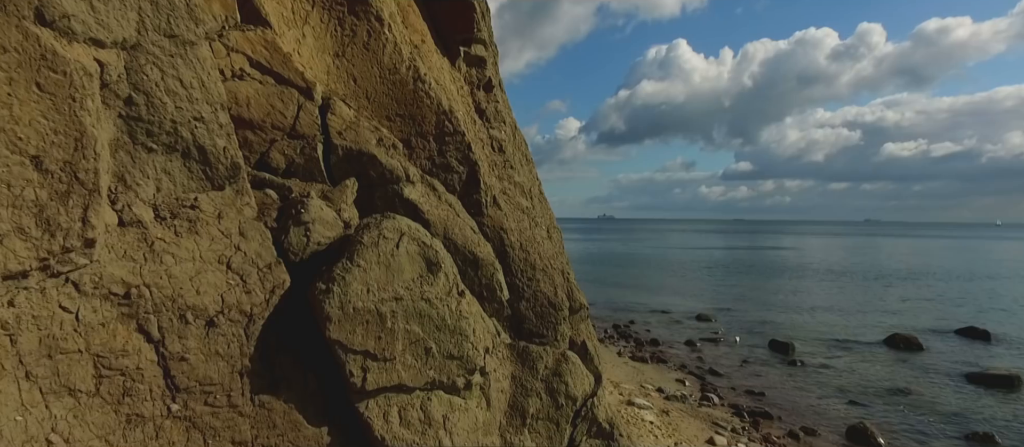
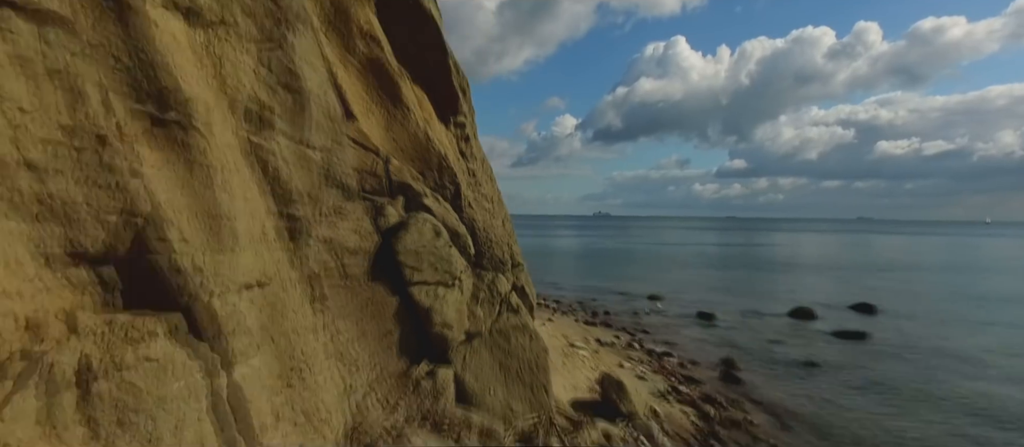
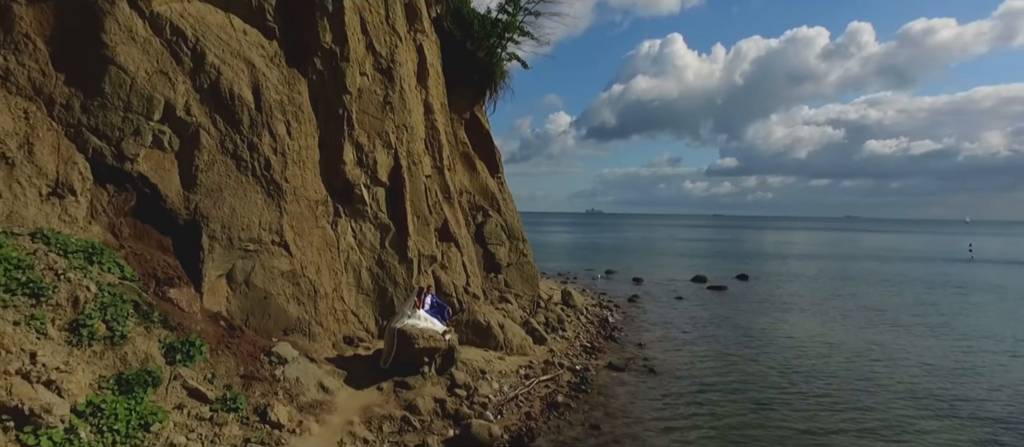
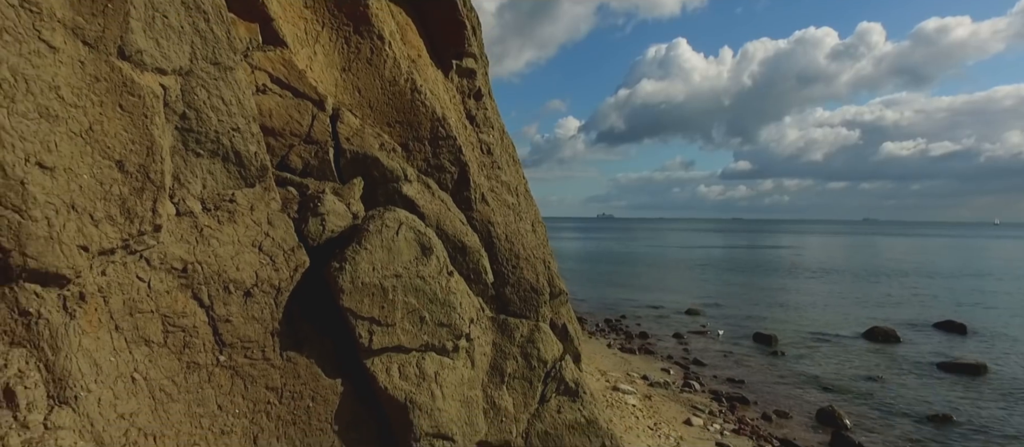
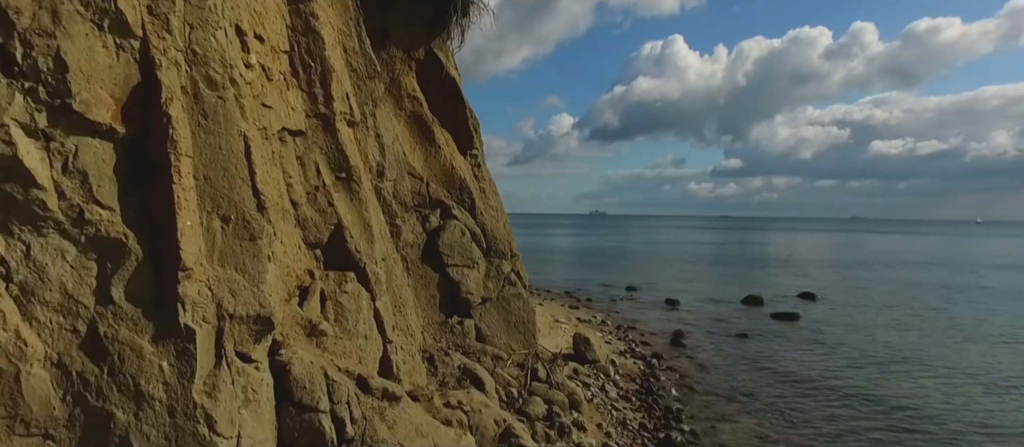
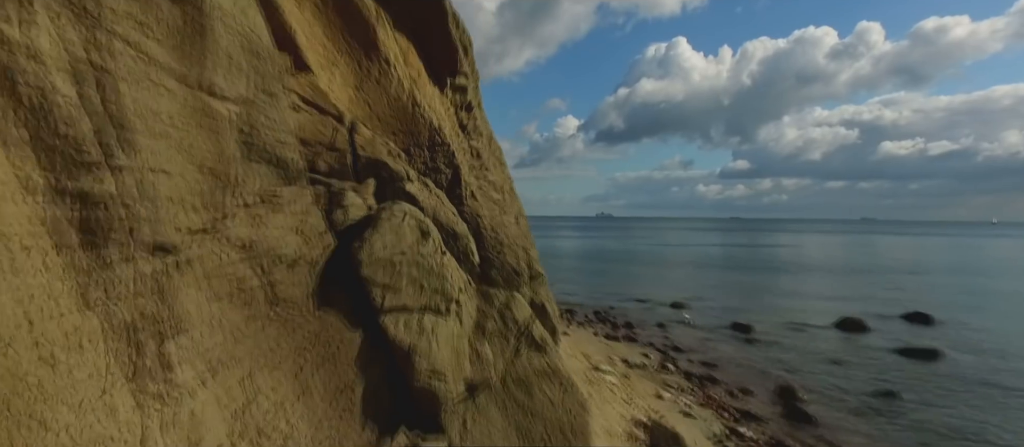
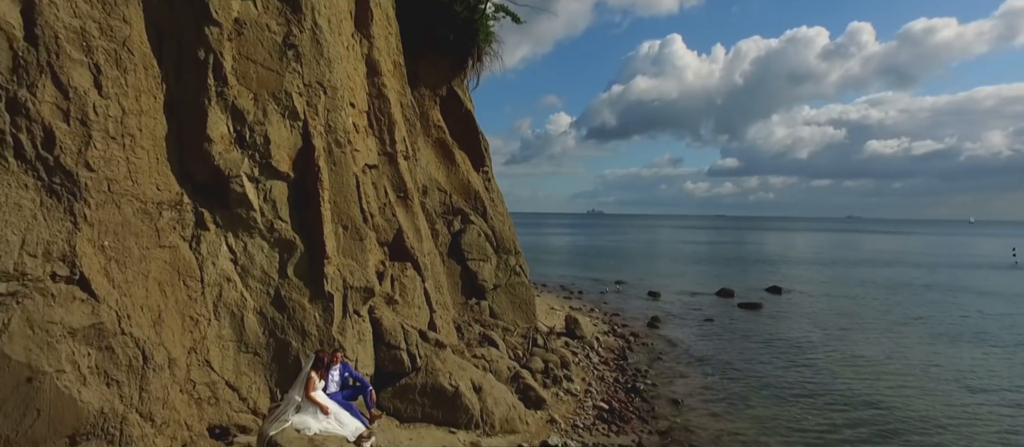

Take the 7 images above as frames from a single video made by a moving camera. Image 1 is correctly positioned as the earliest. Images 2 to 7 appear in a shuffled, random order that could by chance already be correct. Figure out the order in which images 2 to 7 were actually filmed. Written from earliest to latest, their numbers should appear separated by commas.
4, 6, 2, 5, 7, 3
